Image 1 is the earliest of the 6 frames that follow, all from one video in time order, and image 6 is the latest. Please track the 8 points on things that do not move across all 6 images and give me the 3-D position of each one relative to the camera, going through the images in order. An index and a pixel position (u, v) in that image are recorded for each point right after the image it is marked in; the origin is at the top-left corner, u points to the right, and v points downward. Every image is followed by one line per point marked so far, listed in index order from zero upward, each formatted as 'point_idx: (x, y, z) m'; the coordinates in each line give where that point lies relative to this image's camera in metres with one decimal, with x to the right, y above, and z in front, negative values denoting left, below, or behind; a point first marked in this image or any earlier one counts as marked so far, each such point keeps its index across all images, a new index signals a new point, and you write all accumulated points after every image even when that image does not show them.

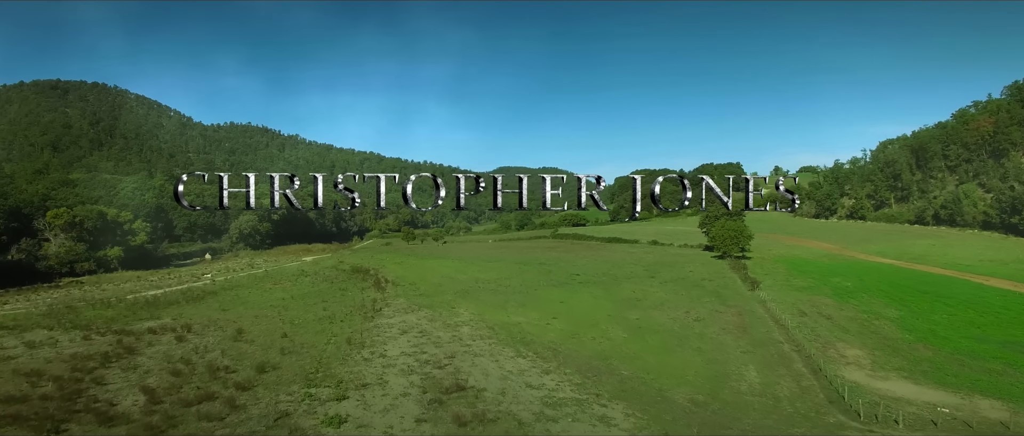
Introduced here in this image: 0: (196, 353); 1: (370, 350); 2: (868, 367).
0: (-11.3, -4.9, +17.5) m
1: (-5.1, -4.8, +17.7) m
2: (+10.7, -4.5, +14.8) m
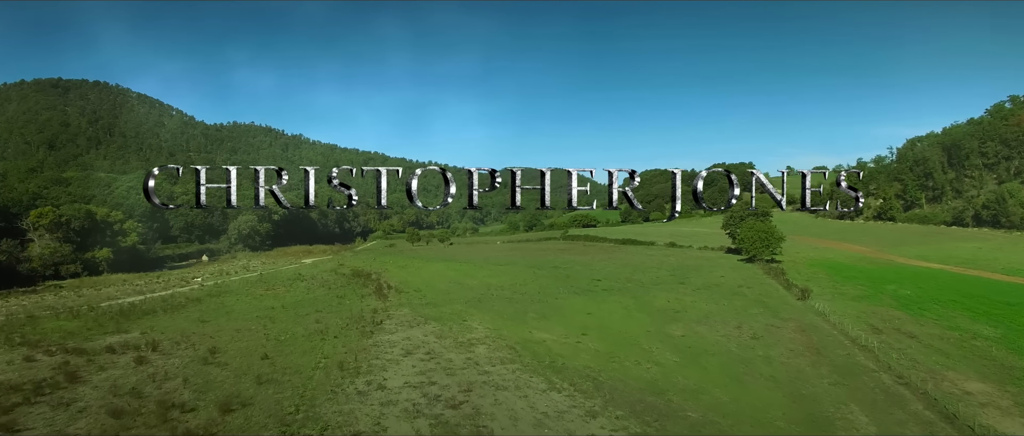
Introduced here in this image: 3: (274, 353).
0: (-10.5, -4.8, +14.3) m
1: (-4.3, -4.7, +14.4) m
2: (+11.6, -4.5, +11.4) m
3: (-8.6, -4.9, +17.8) m
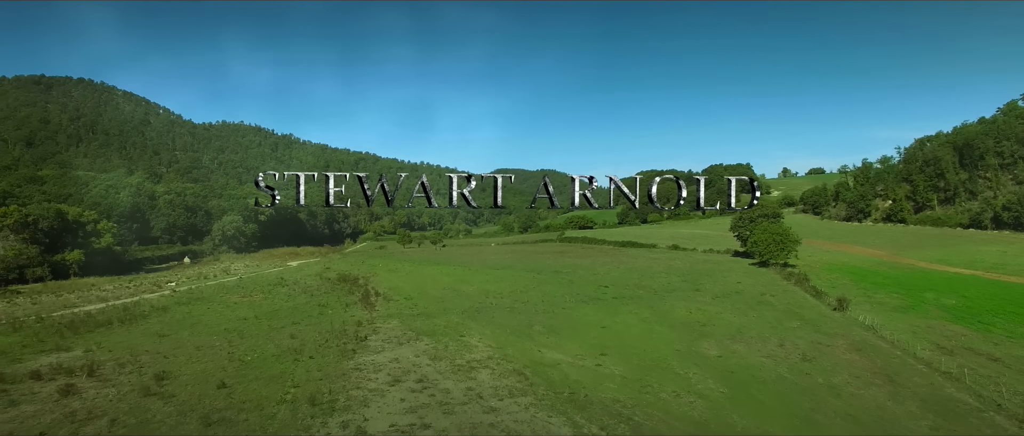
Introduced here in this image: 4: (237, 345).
0: (-10.1, -4.8, +11.3) m
1: (-4.0, -4.7, +11.5) m
2: (+11.9, -4.5, +8.7) m
3: (-8.3, -4.8, +14.8) m
4: (-10.7, -4.9, +19.2) m
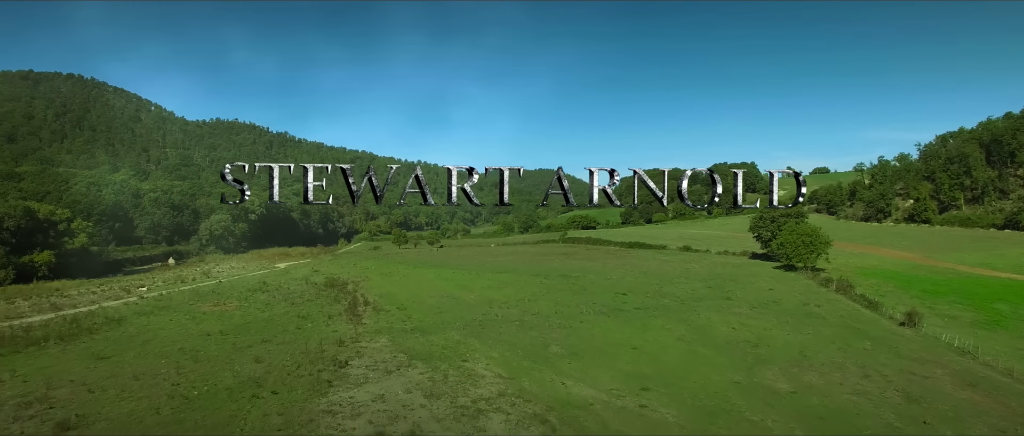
0: (-9.6, -4.7, +7.6) m
1: (-3.5, -4.6, +7.9) m
2: (+12.4, -4.4, +5.1) m
3: (-7.8, -4.8, +11.2) m
4: (-10.3, -4.8, +15.5) m
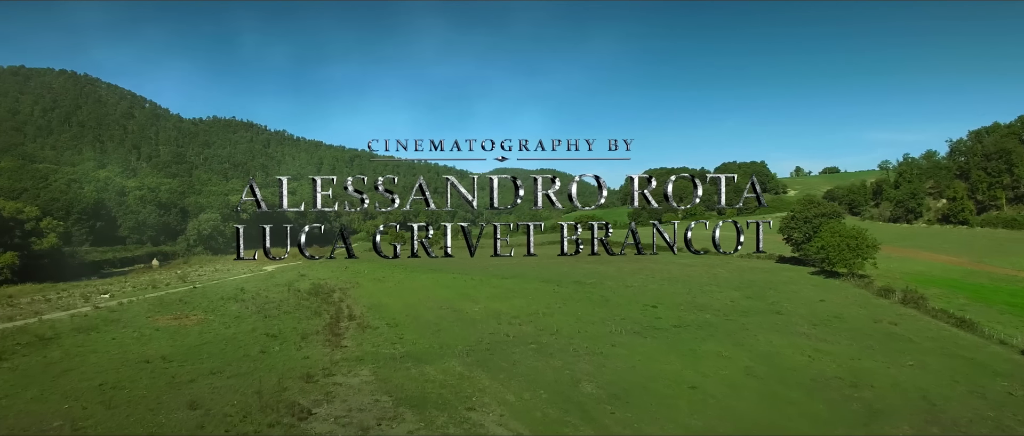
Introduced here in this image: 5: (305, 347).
0: (-9.1, -4.6, +3.4) m
1: (-2.9, -4.6, +3.7) m
2: (+13.0, -4.4, +0.9) m
3: (-7.3, -4.7, +7.0) m
4: (-9.7, -4.8, +11.3) m
5: (-7.6, -4.7, +18.0) m
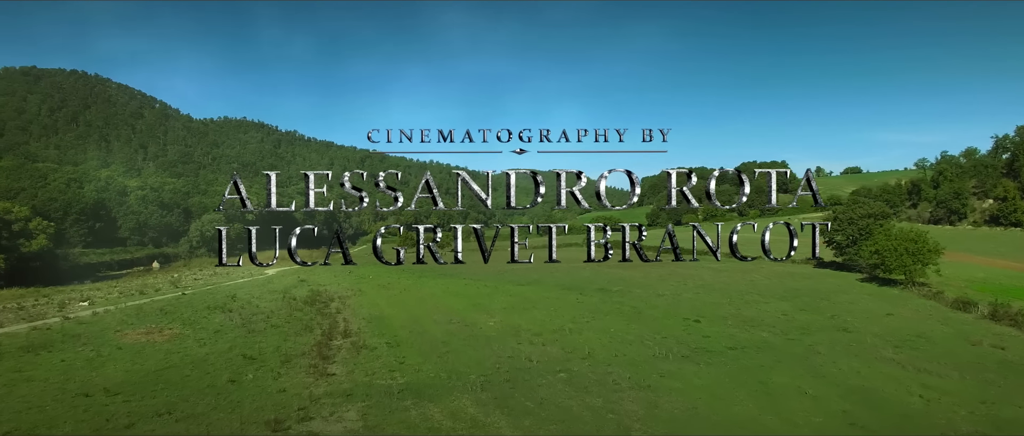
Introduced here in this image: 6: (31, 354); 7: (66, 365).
0: (-8.7, -4.6, +0.2) m
1: (-2.5, -4.5, +0.4) m
2: (+13.3, -4.4, -2.7) m
3: (-6.8, -4.7, +3.8) m
4: (-9.1, -4.7, +8.2) m
5: (-6.8, -4.7, +14.8) m
6: (-17.4, -4.9, +17.9) m
7: (-14.7, -4.9, +16.3) m
